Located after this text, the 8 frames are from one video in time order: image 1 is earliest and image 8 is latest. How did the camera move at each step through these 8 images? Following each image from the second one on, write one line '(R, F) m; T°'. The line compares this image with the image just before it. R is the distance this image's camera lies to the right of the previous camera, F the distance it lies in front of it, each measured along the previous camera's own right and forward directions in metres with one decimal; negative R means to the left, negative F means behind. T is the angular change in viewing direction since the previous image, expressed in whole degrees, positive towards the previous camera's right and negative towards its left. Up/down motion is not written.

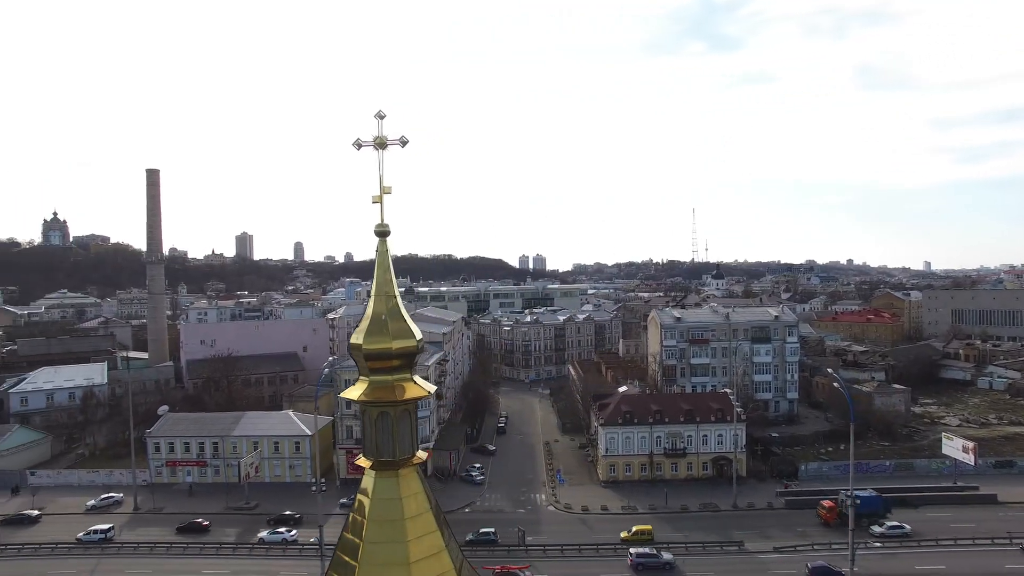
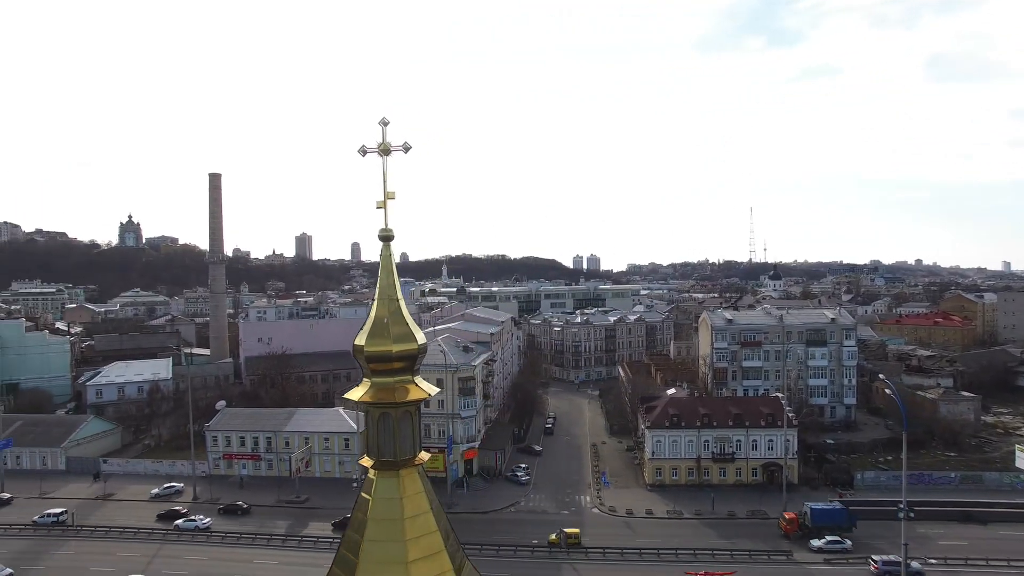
(+0.4, 0.0) m; -5°
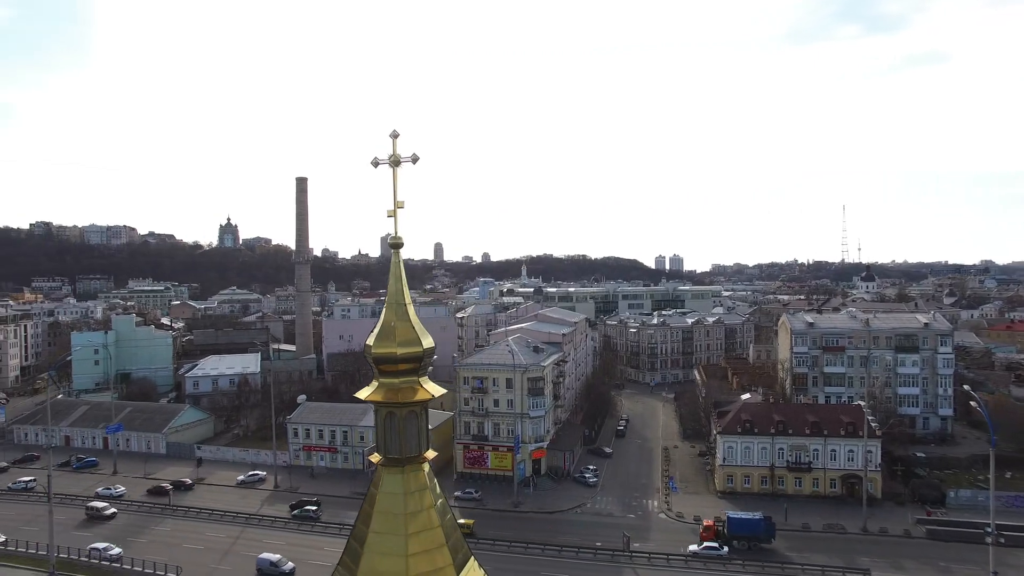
(+0.6, -0.1) m; -7°
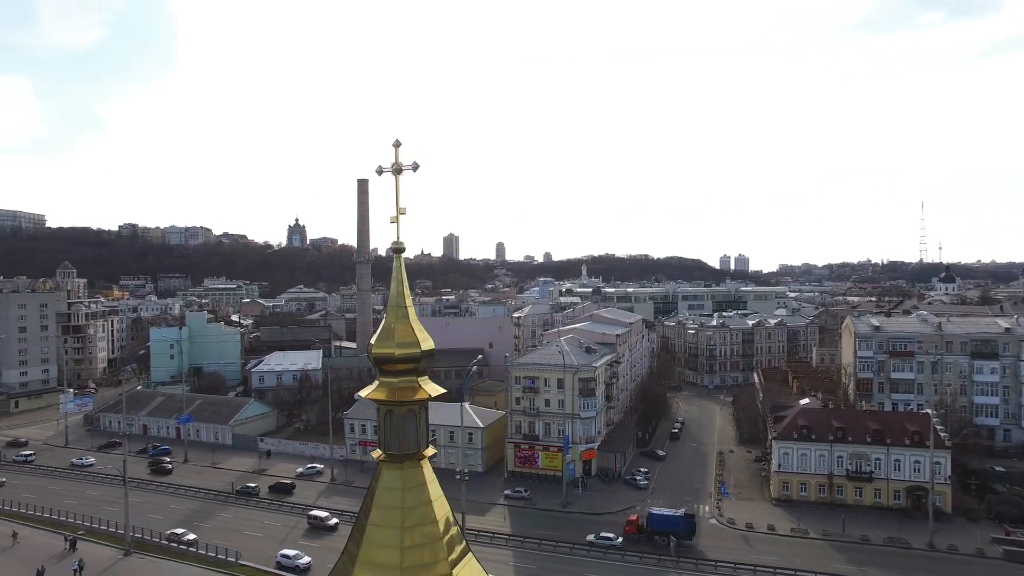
(+0.5, -0.1) m; -5°
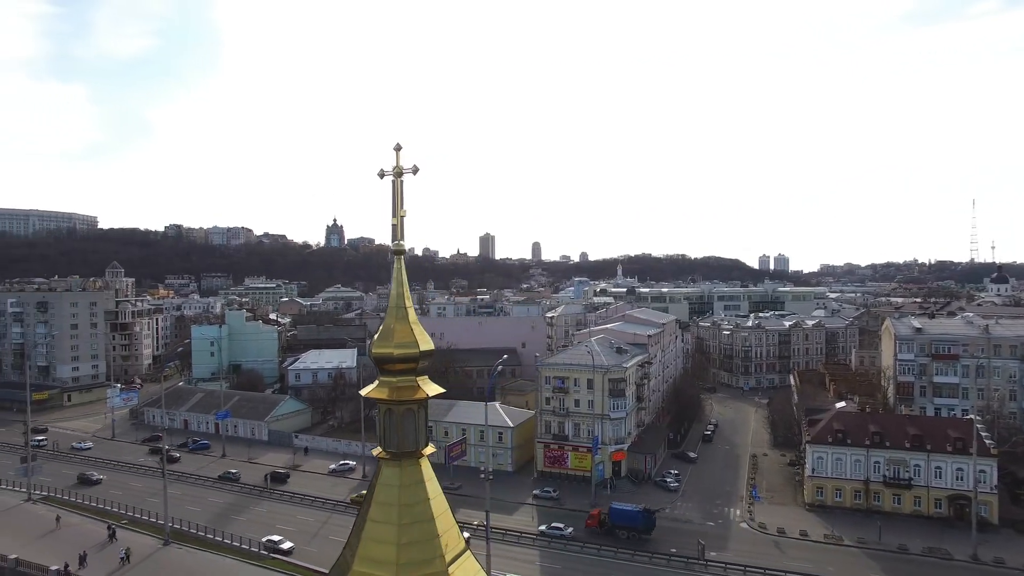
(+0.3, 0.0) m; -3°
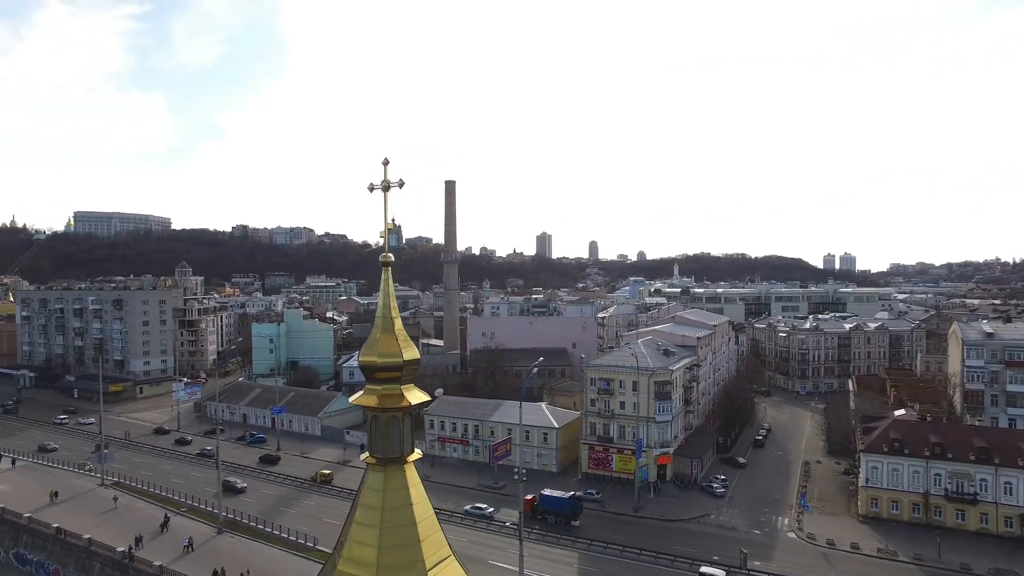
(+0.6, 0.0) m; -5°
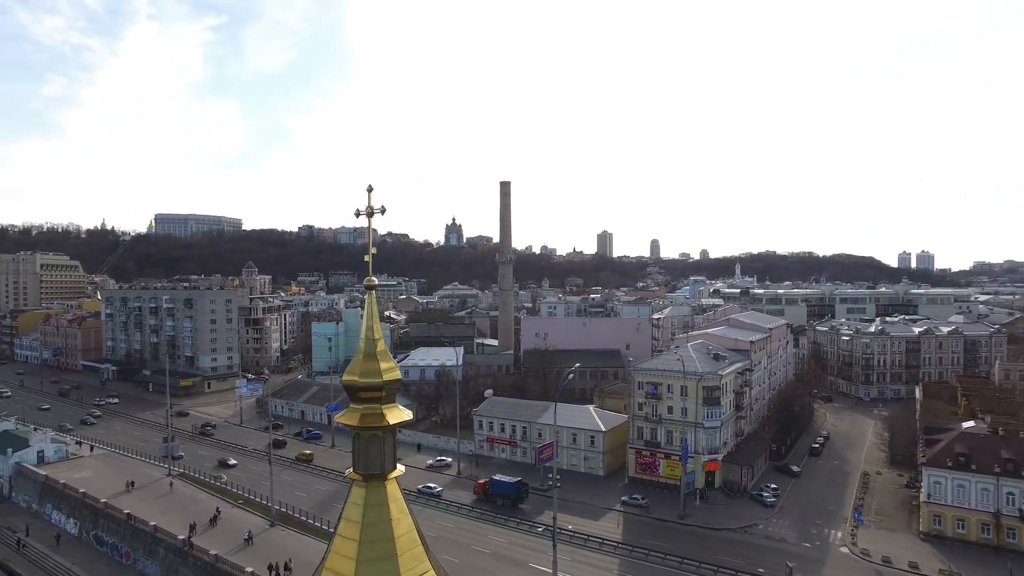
(+0.7, -0.1) m; -5°
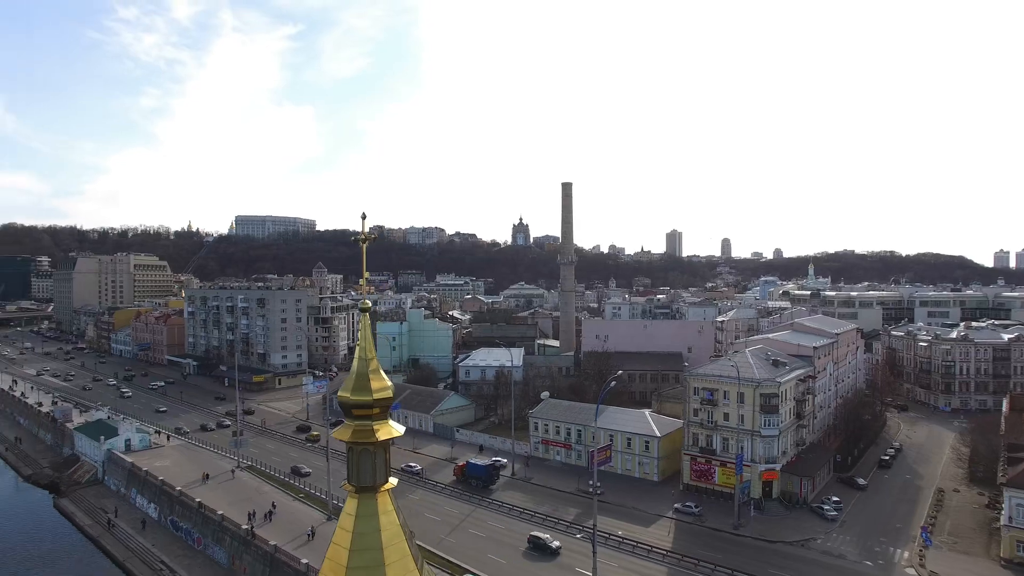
(+0.7, -0.1) m; -6°
